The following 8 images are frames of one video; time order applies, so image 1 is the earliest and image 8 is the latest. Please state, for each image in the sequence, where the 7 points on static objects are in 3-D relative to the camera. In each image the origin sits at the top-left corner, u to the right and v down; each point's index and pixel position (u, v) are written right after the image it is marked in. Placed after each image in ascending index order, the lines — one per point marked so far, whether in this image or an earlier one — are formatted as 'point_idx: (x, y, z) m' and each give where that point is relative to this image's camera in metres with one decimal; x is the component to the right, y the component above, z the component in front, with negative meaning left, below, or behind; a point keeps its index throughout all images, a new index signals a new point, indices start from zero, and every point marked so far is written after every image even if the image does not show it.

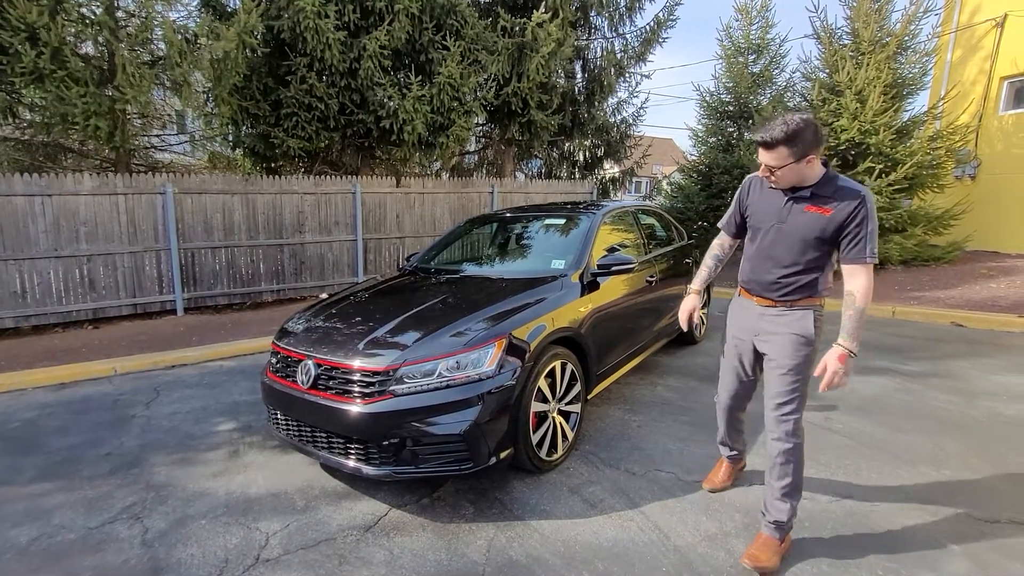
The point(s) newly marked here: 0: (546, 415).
0: (+0.2, -0.8, +3.2) m
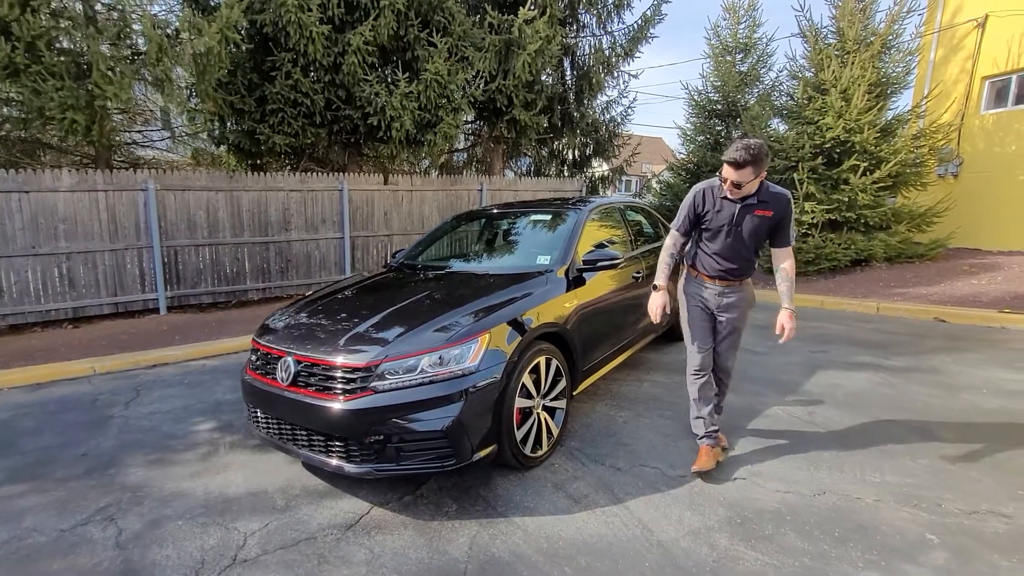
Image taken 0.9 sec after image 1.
0: (+0.1, -0.8, +3.2) m
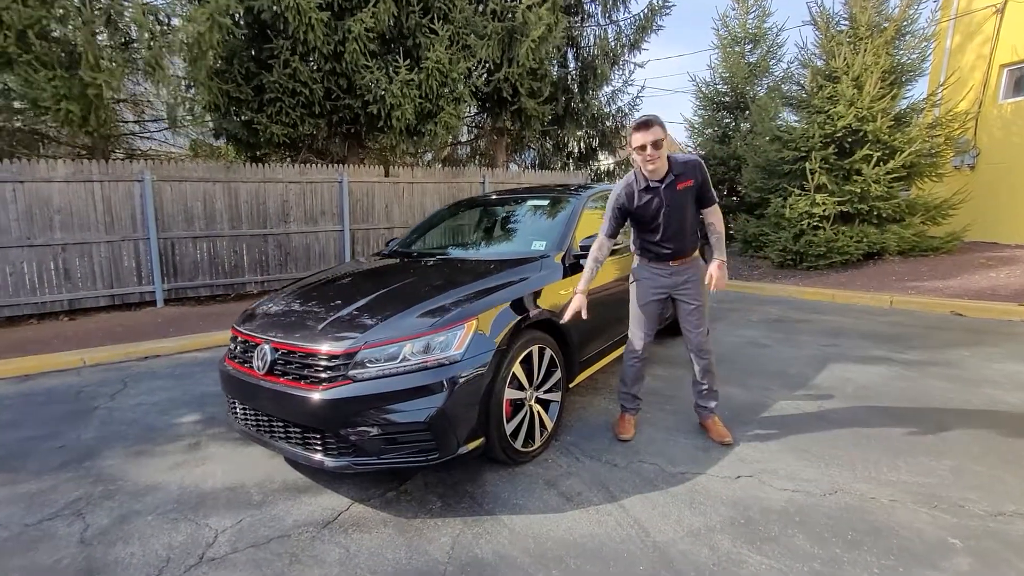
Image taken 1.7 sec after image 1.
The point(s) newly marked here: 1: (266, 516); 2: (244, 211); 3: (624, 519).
0: (+0.1, -0.7, +3.0) m
1: (-1.3, -1.2, +2.6) m
2: (-4.7, +1.4, +8.5) m
3: (+0.6, -1.2, +2.4) m
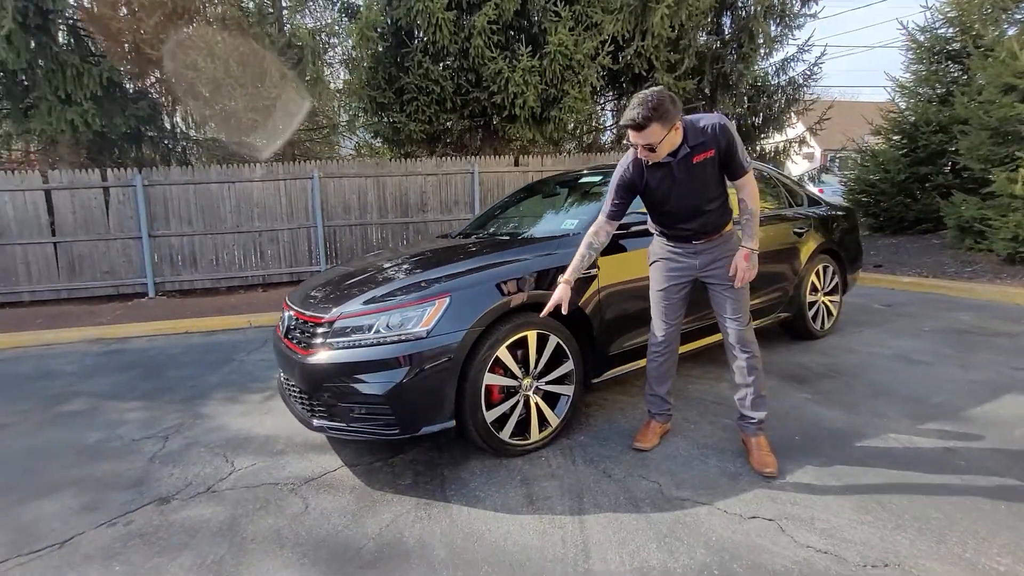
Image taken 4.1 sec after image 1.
0: (0.0, -0.6, +2.8) m
1: (-1.5, -1.1, +3.0) m
2: (-2.4, +1.7, +9.6) m
3: (+0.3, -1.1, +2.1) m
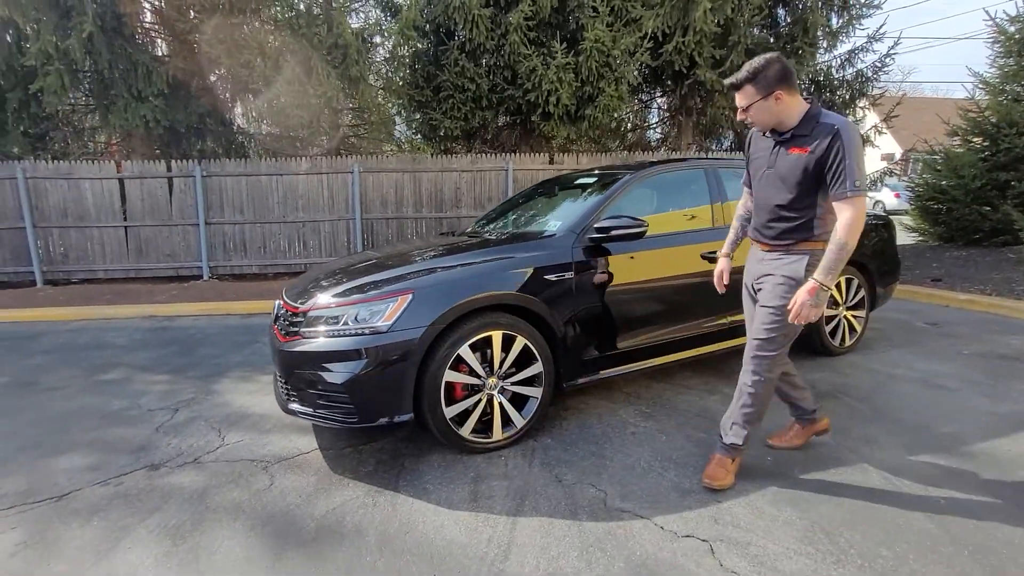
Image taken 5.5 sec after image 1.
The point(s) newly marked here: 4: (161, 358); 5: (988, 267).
0: (-0.2, -0.6, +2.8) m
1: (-1.7, -1.0, +3.2) m
2: (-1.8, +1.9, +9.8) m
3: (0.0, -1.1, +2.1) m
4: (-3.7, -0.7, +5.2) m
5: (+8.0, +0.4, +8.1) m
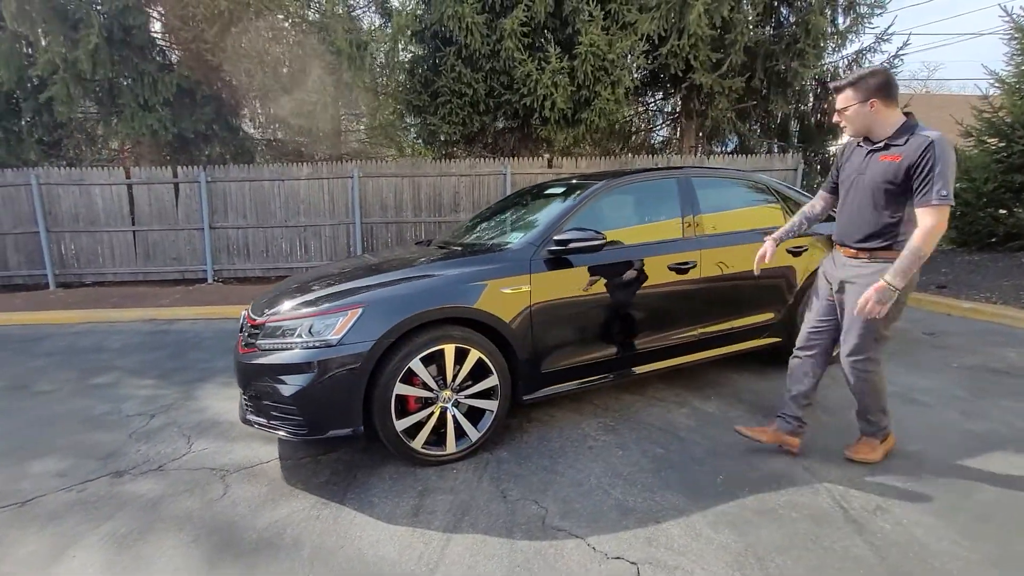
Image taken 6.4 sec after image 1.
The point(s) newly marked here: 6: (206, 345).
0: (-0.5, -0.7, +2.9) m
1: (-1.9, -1.1, +3.2) m
2: (-1.8, +1.8, +9.9) m
3: (-0.4, -1.2, +2.1) m
4: (-3.9, -0.8, +5.3) m
5: (+7.9, +0.2, +7.9) m
6: (-3.8, -0.7, +5.9) m
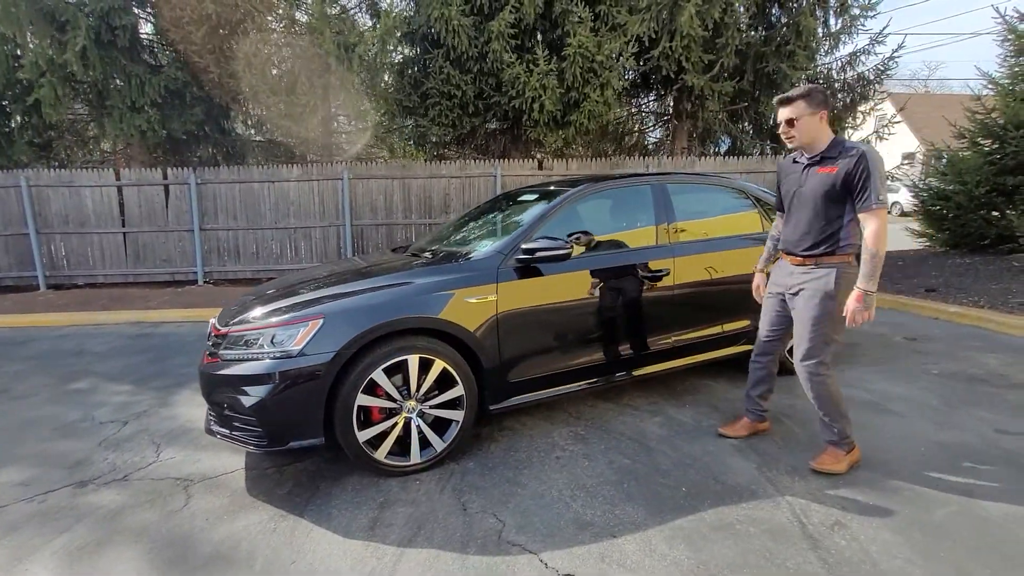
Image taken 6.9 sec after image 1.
0: (-0.7, -0.7, +2.8) m
1: (-2.1, -1.1, +3.2) m
2: (-2.0, +1.7, +9.9) m
3: (-0.6, -1.2, +2.1) m
4: (-4.1, -0.9, +5.3) m
5: (+7.7, +0.2, +7.8) m
6: (-4.0, -0.7, +5.9) m
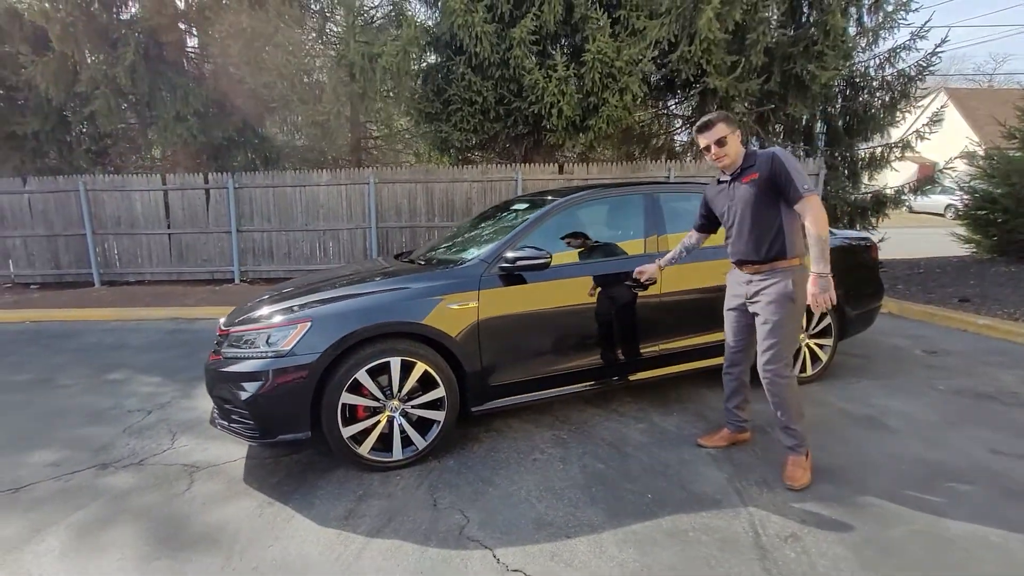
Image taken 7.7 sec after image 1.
0: (-0.8, -0.8, +3.0) m
1: (-2.3, -1.1, +3.5) m
2: (-1.6, +1.7, +10.1) m
3: (-0.8, -1.3, +2.3) m
4: (-4.1, -0.8, +5.7) m
5: (+7.9, 0.0, +7.4) m
6: (-3.9, -0.7, +6.3) m
